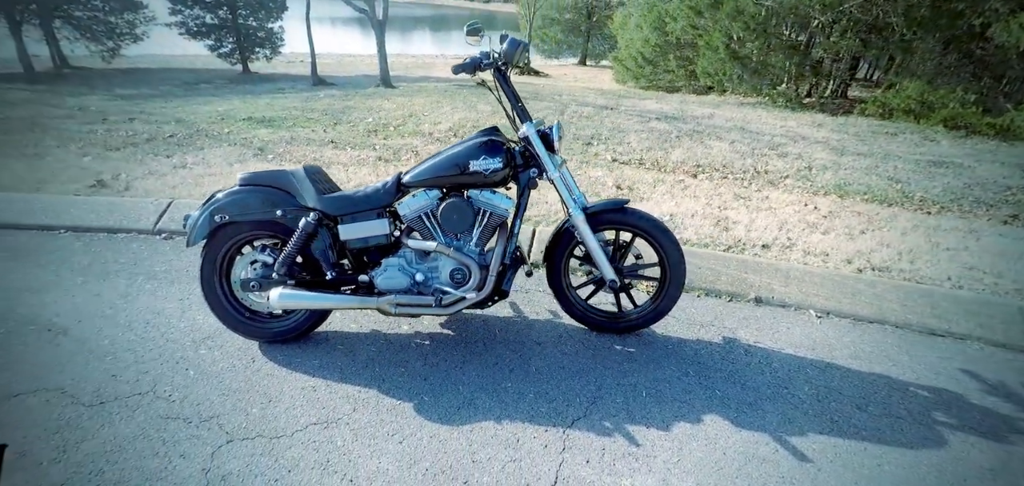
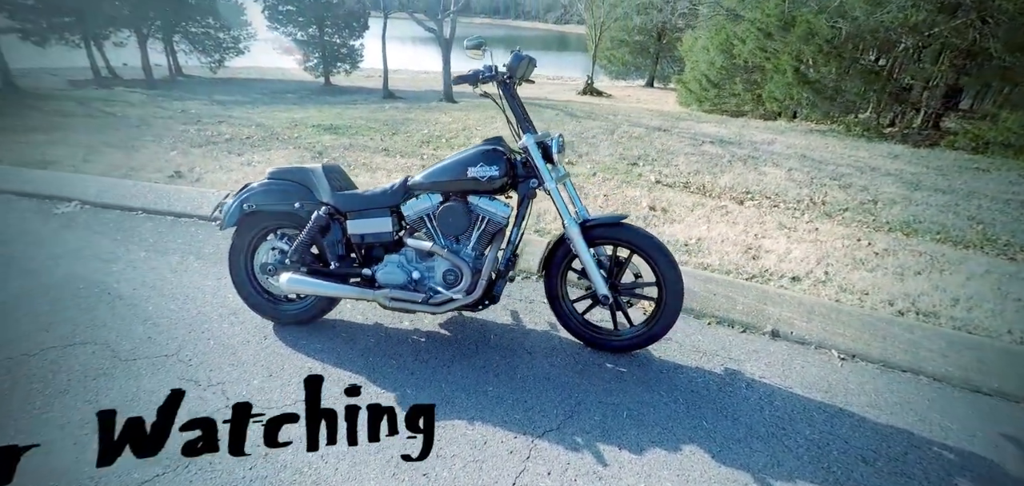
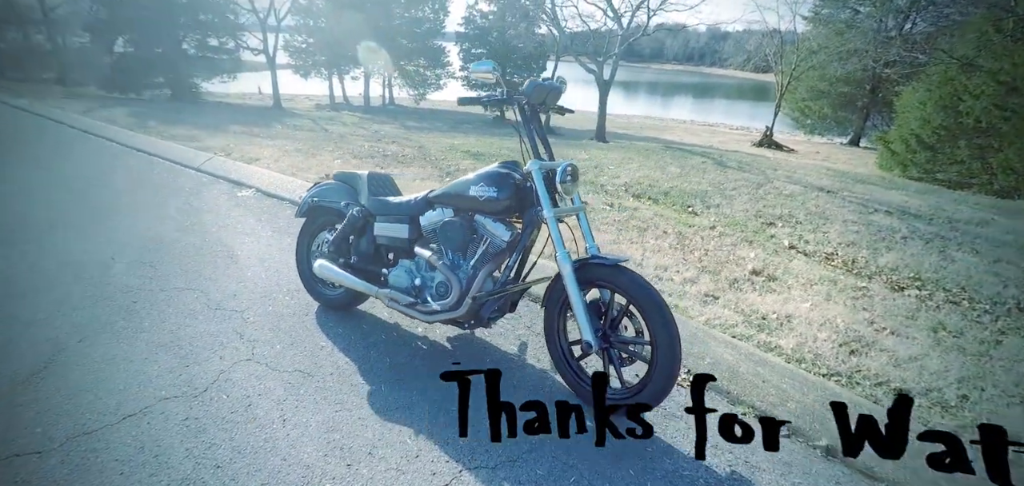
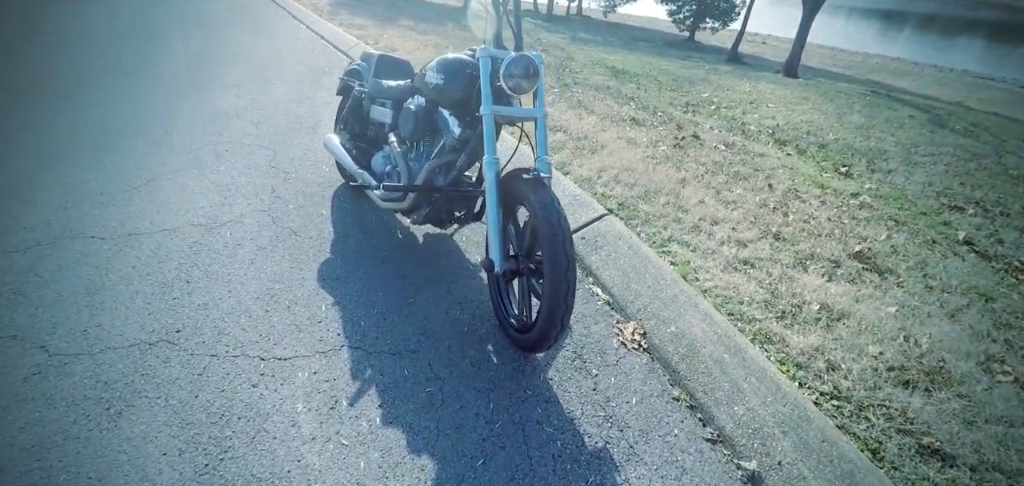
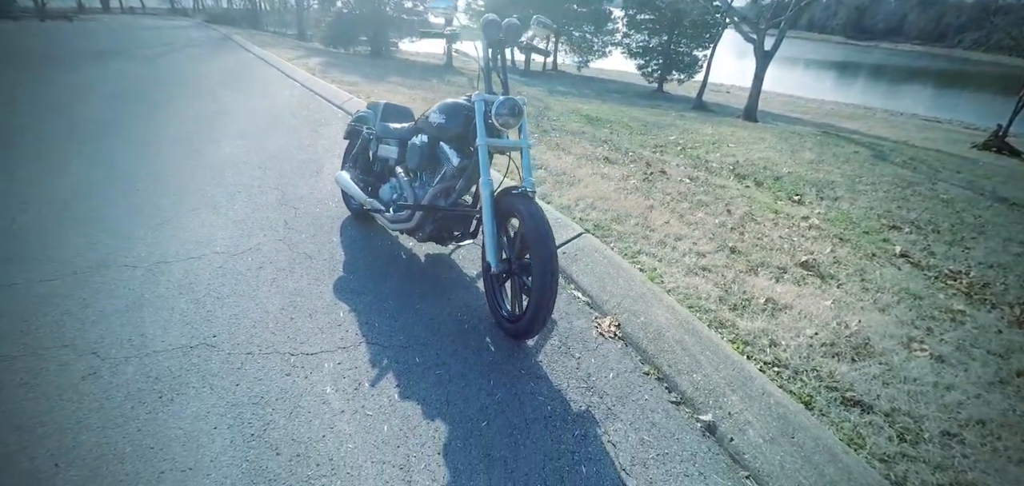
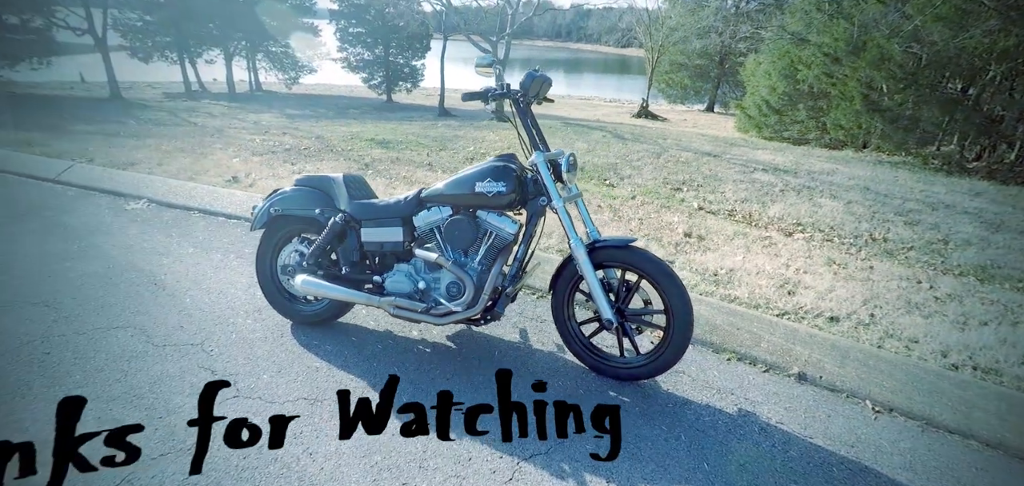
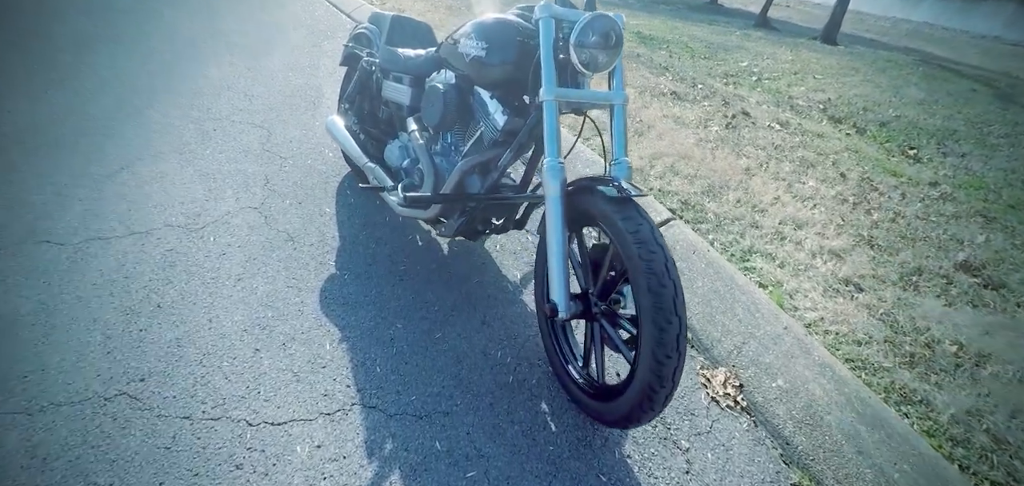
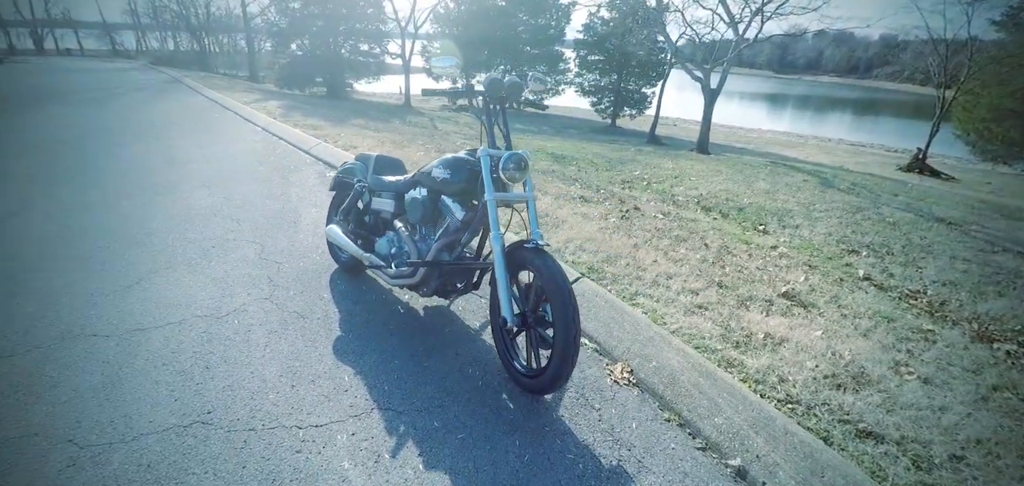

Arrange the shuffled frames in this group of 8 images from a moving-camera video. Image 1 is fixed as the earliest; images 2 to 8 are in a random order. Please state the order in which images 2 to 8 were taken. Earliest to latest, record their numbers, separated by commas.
2, 6, 3, 8, 5, 4, 7
